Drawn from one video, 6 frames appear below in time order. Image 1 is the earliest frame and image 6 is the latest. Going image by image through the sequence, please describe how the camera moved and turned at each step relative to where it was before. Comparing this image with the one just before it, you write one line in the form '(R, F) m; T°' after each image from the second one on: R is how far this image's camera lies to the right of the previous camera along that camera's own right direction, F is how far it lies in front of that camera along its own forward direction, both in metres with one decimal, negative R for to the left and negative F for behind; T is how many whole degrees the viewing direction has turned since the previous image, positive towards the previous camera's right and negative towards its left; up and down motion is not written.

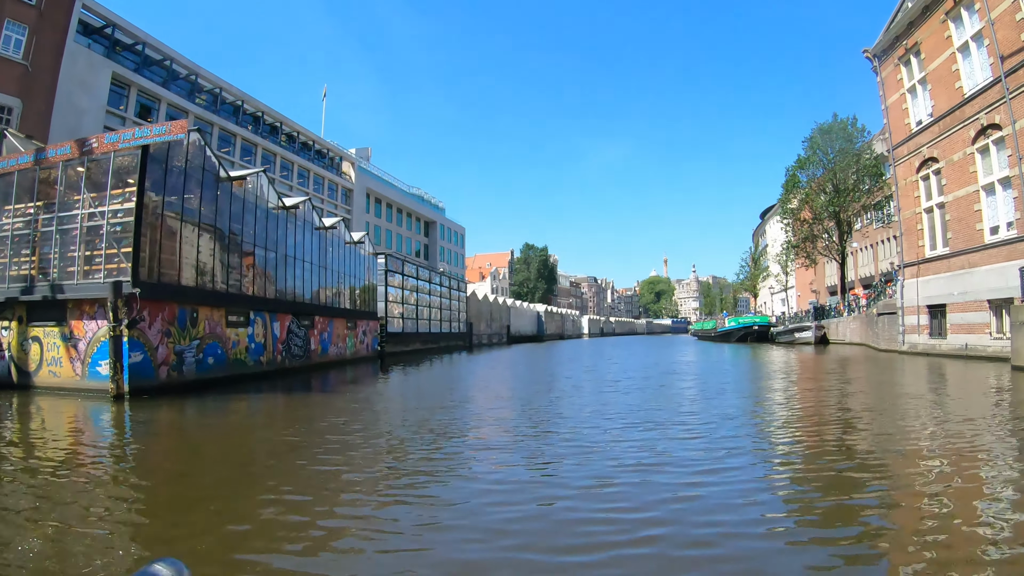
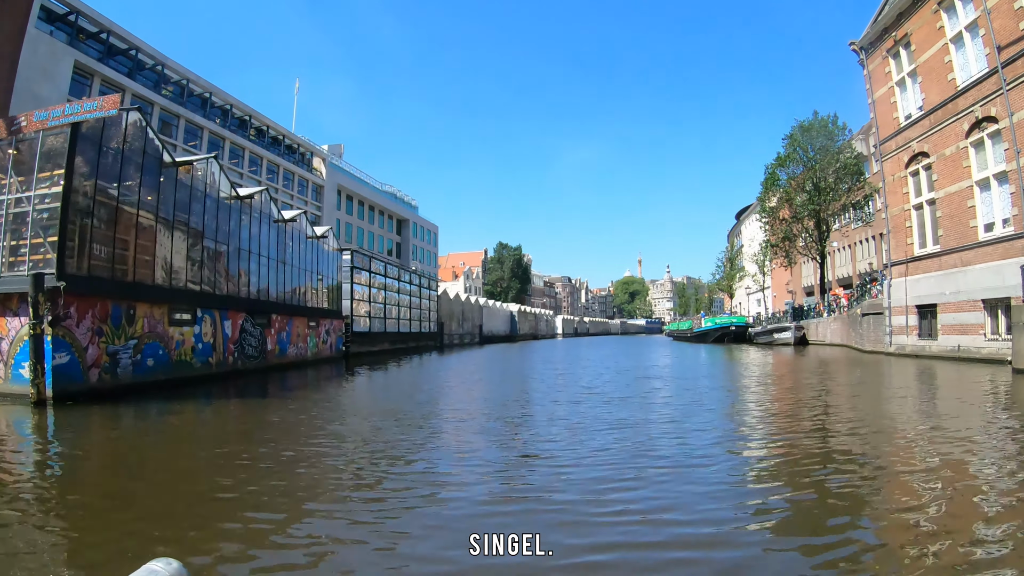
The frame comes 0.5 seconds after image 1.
(0.0, +1.3) m; +3°
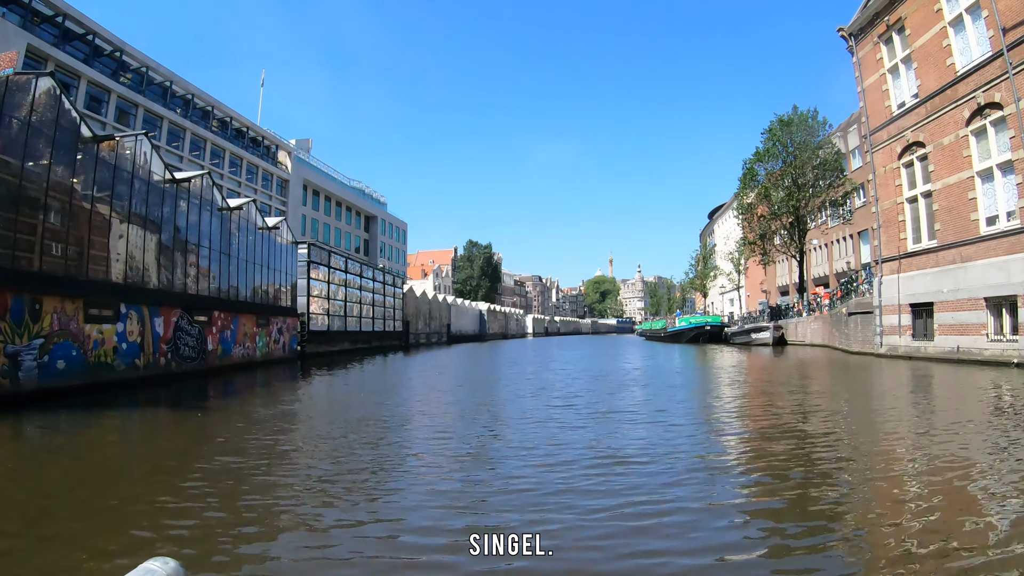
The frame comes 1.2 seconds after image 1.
(0.0, +1.7) m; +3°
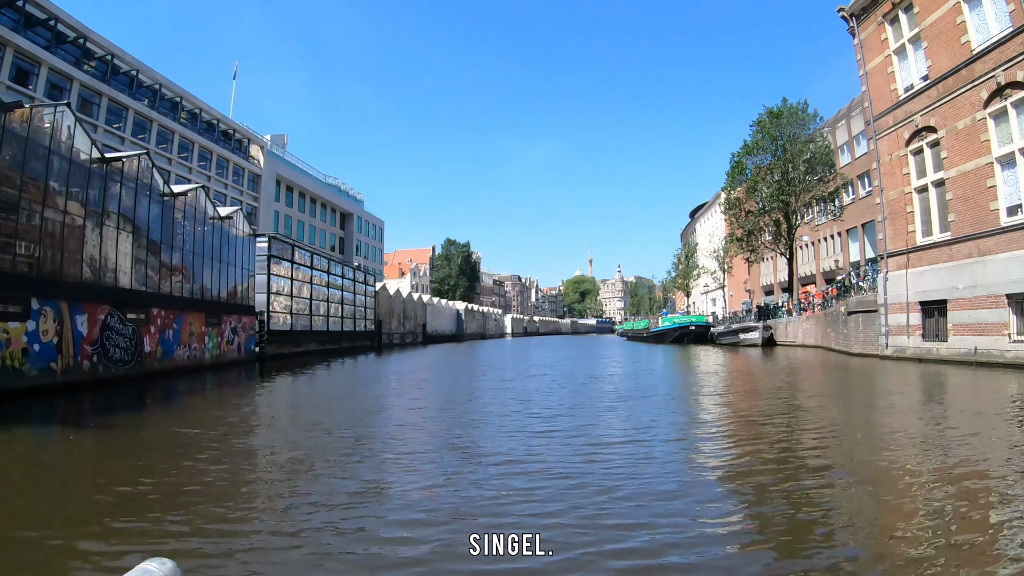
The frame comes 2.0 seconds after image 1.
(0.0, +1.7) m; +2°
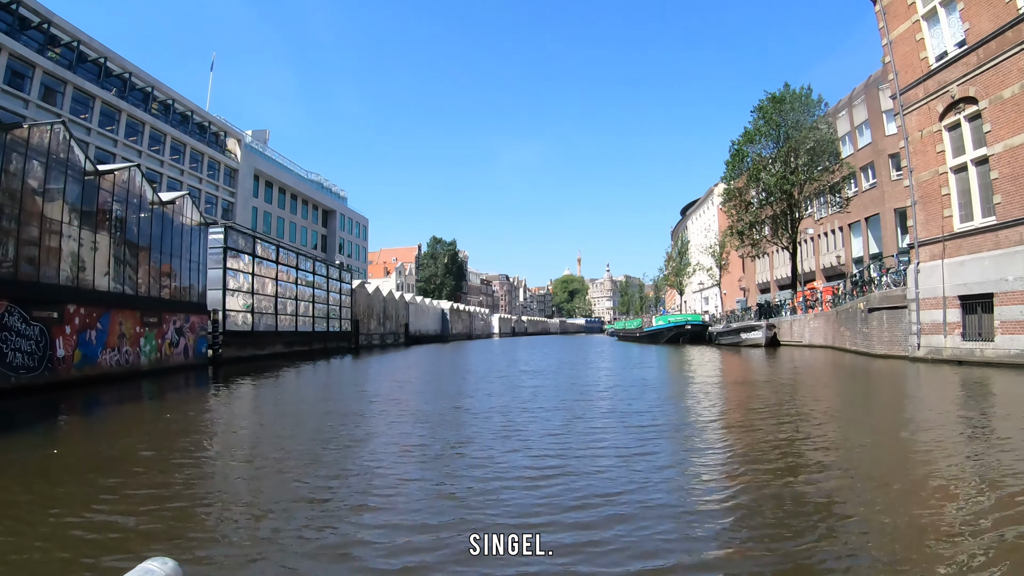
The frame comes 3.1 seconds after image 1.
(+0.2, +2.2) m; +1°
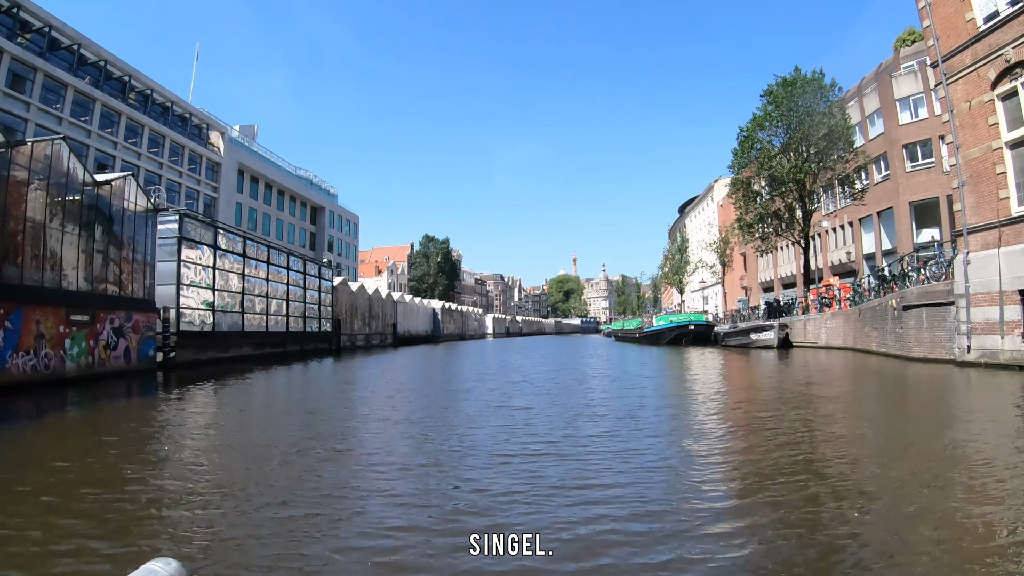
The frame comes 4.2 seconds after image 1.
(+0.2, +2.2) m; 0°
